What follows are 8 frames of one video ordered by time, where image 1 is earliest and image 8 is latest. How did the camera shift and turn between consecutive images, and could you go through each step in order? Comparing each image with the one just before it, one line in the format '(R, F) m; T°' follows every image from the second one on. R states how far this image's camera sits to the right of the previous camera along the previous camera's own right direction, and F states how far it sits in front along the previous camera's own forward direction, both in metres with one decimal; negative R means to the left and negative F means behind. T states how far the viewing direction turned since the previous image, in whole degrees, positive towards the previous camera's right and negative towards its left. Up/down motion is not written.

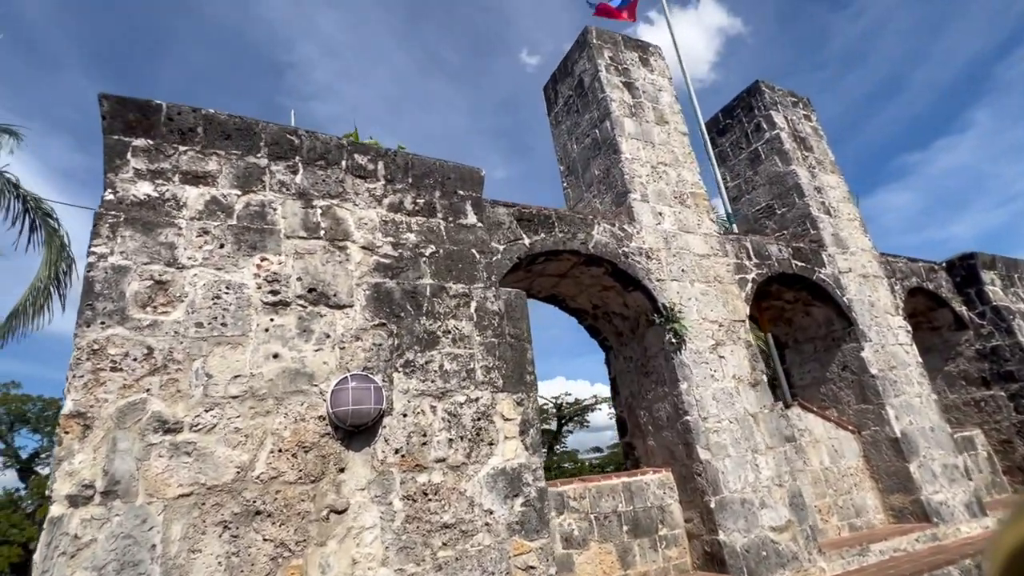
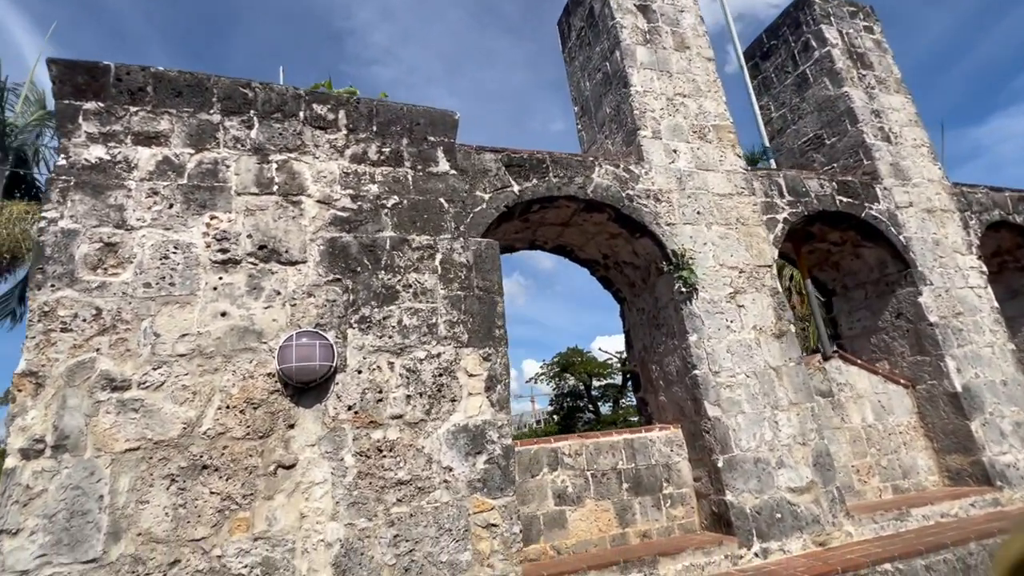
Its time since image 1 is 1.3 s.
(+0.7, +0.3) m; -7°
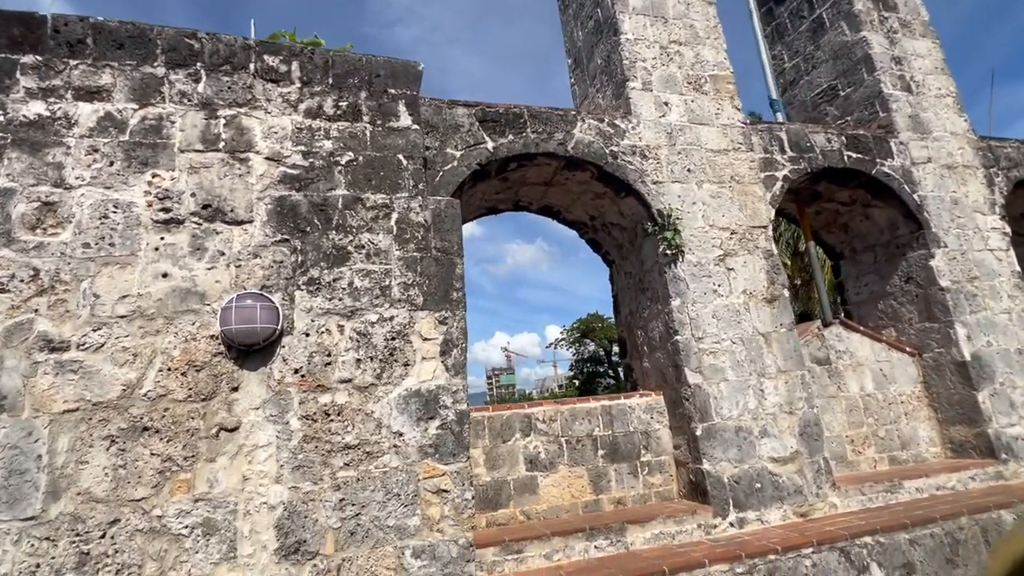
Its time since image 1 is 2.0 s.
(+0.5, +0.2) m; -3°
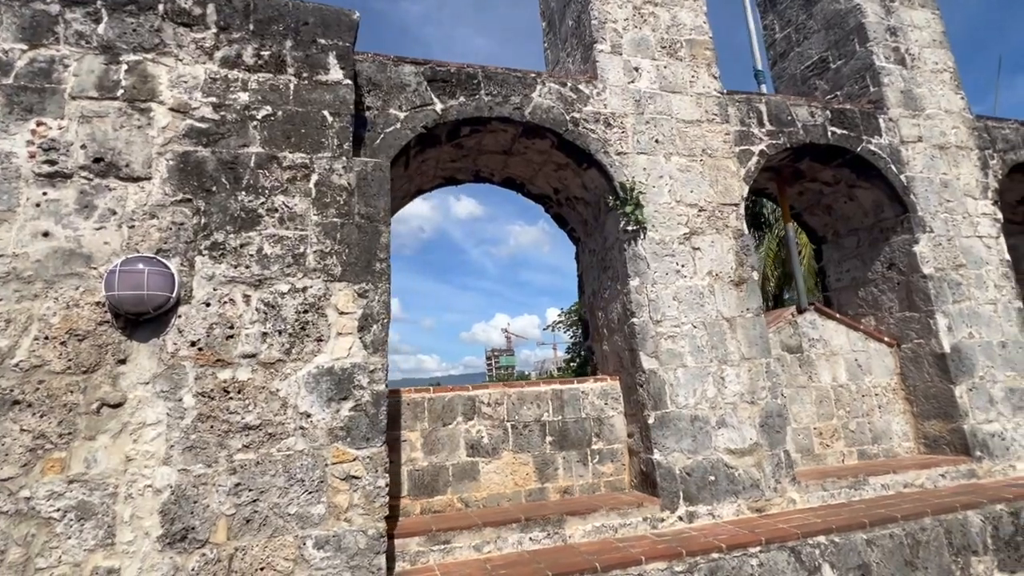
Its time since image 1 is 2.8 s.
(+0.5, +0.3) m; 0°
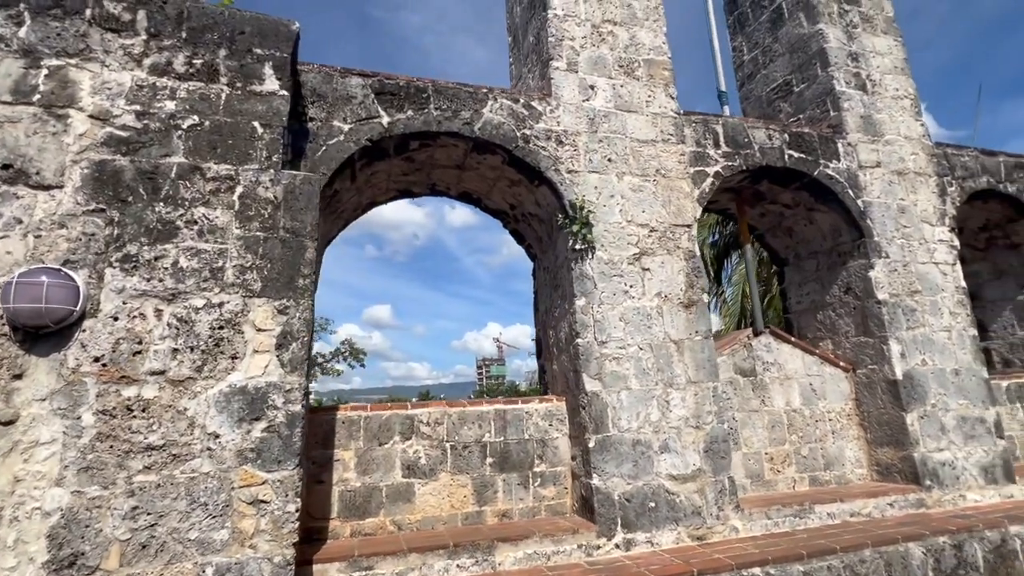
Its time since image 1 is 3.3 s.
(+0.4, +0.1) m; +1°
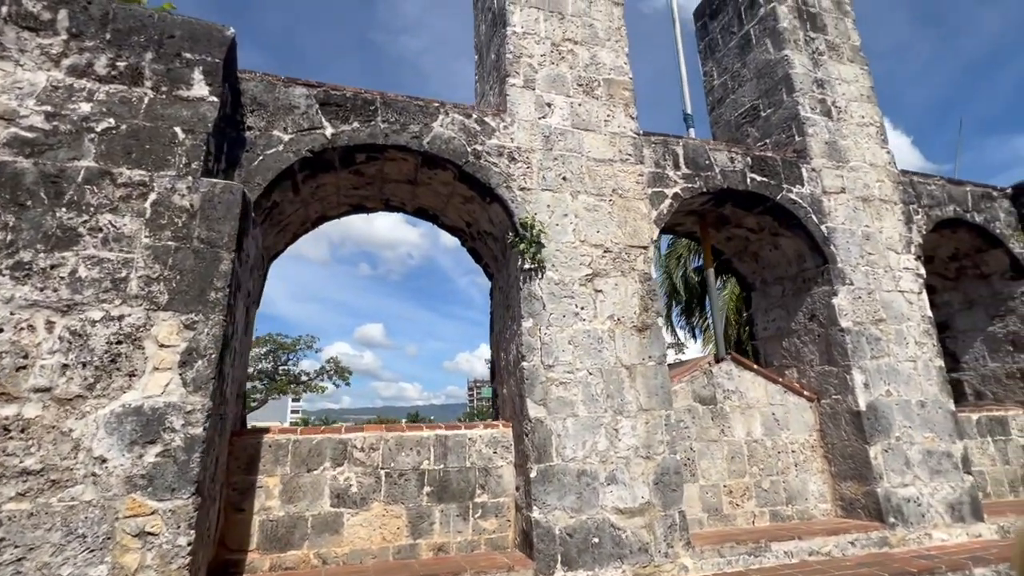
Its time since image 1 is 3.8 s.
(+0.4, +0.2) m; +1°
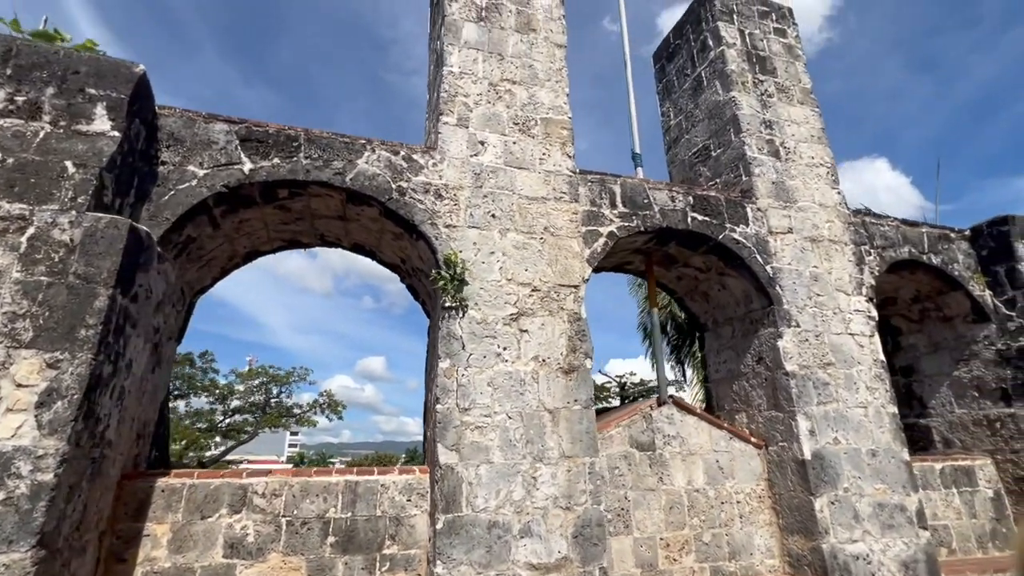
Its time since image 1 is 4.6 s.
(+0.7, +0.1) m; 0°
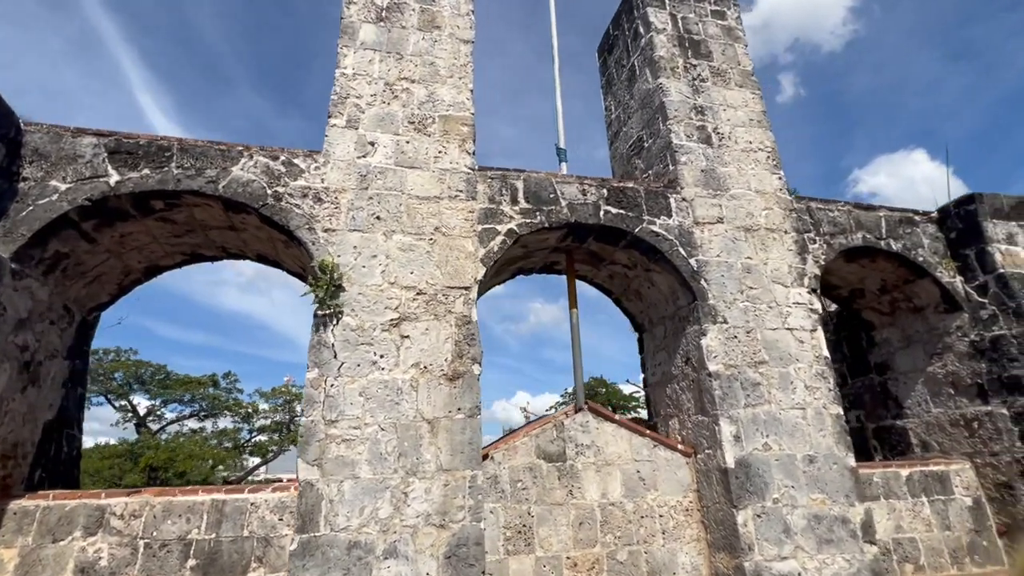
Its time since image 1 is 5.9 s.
(+1.2, +0.3) m; -3°
